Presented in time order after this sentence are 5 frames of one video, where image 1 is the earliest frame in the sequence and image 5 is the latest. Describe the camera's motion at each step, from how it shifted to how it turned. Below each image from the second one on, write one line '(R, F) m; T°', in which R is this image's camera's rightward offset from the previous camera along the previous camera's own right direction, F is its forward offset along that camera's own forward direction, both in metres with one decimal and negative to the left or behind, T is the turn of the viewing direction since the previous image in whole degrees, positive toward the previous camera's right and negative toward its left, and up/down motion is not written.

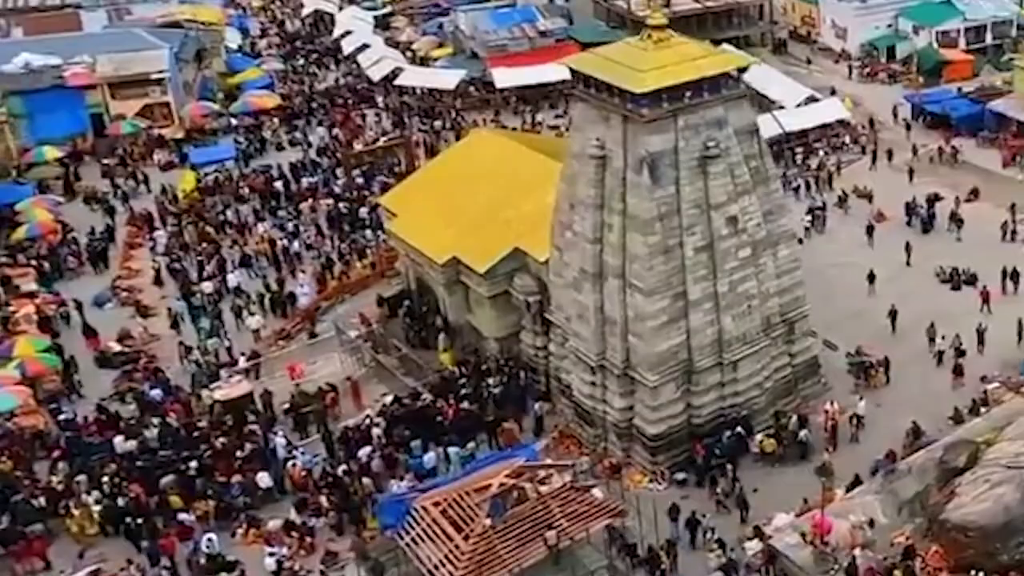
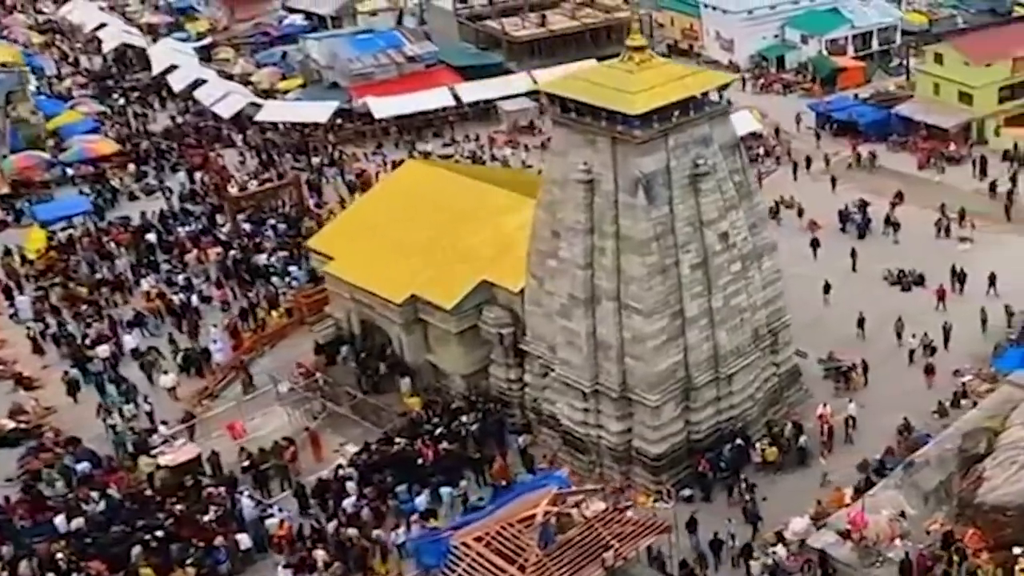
(-4.4, +0.7) m; +9°
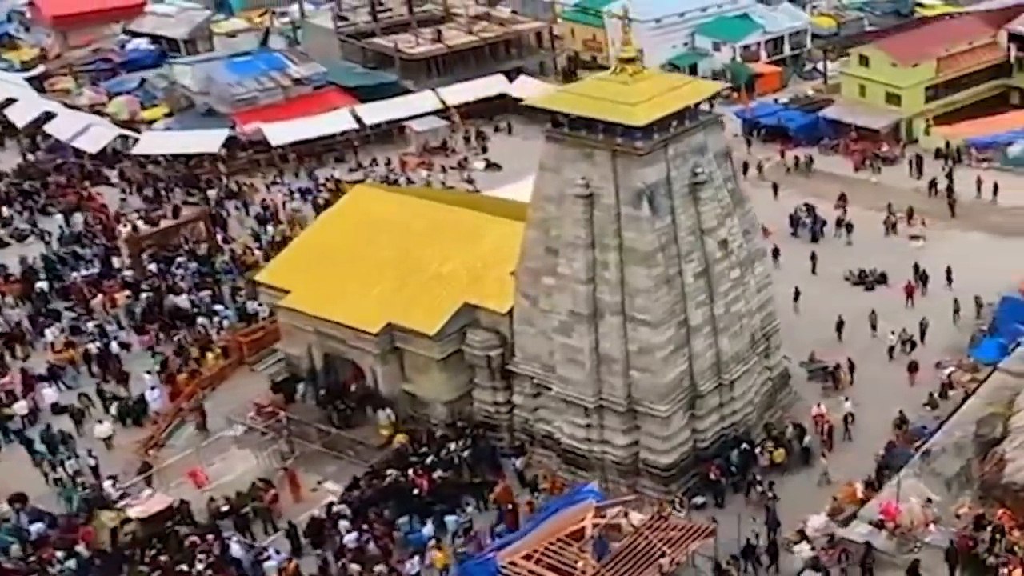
(-3.9, +0.6) m; +8°
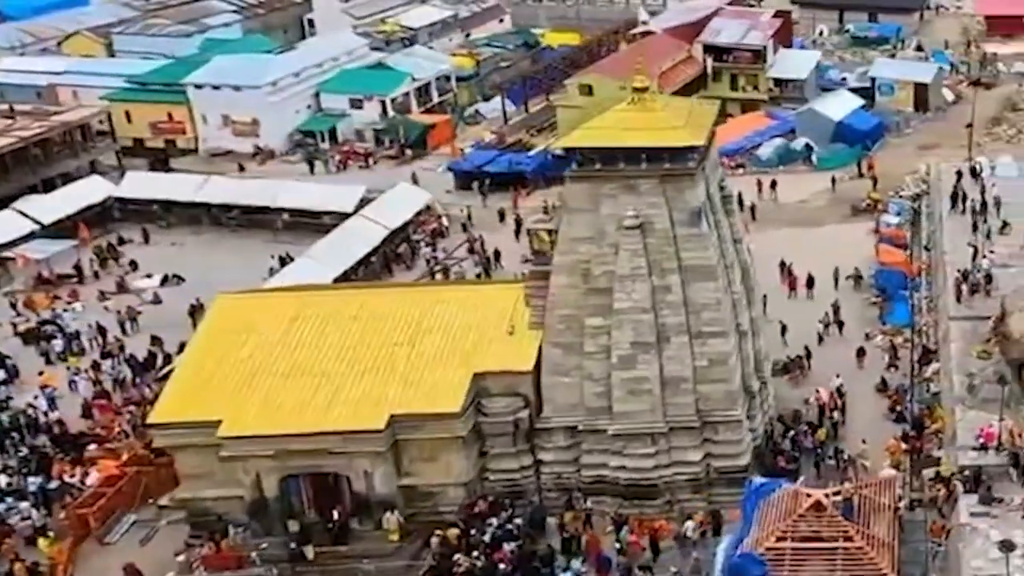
(-16.1, +5.3) m; +32°
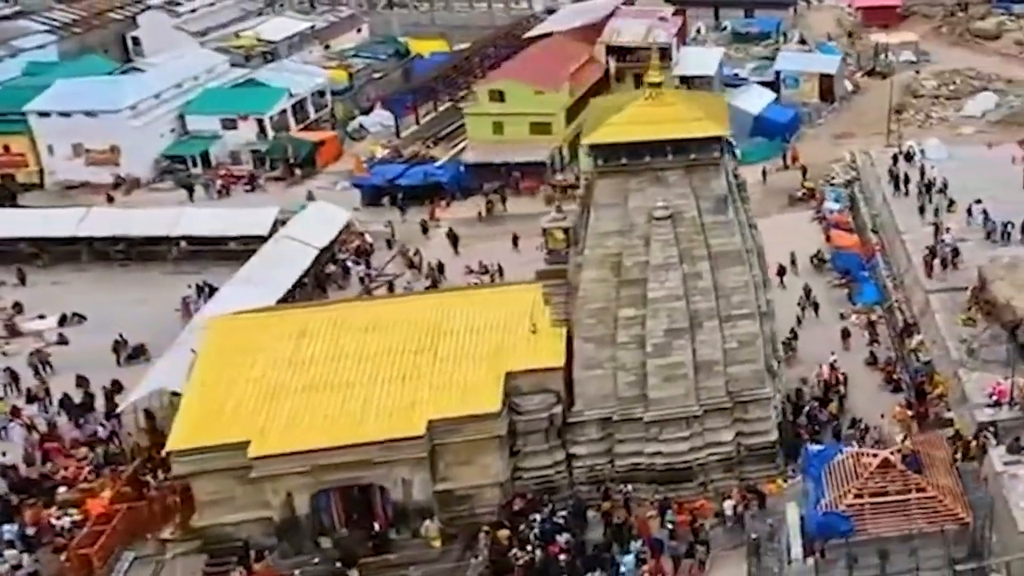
(-6.3, +0.3) m; +11°
